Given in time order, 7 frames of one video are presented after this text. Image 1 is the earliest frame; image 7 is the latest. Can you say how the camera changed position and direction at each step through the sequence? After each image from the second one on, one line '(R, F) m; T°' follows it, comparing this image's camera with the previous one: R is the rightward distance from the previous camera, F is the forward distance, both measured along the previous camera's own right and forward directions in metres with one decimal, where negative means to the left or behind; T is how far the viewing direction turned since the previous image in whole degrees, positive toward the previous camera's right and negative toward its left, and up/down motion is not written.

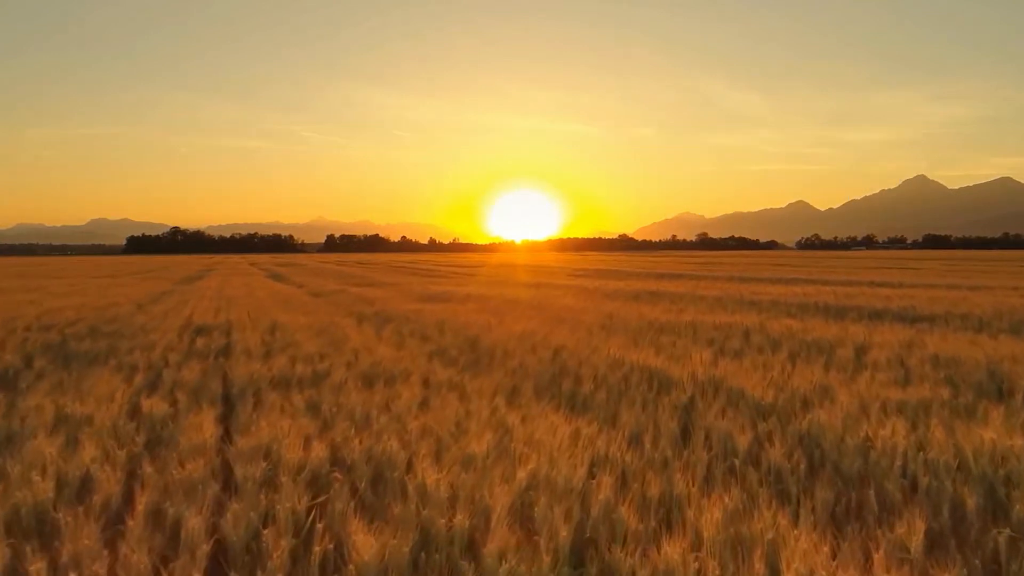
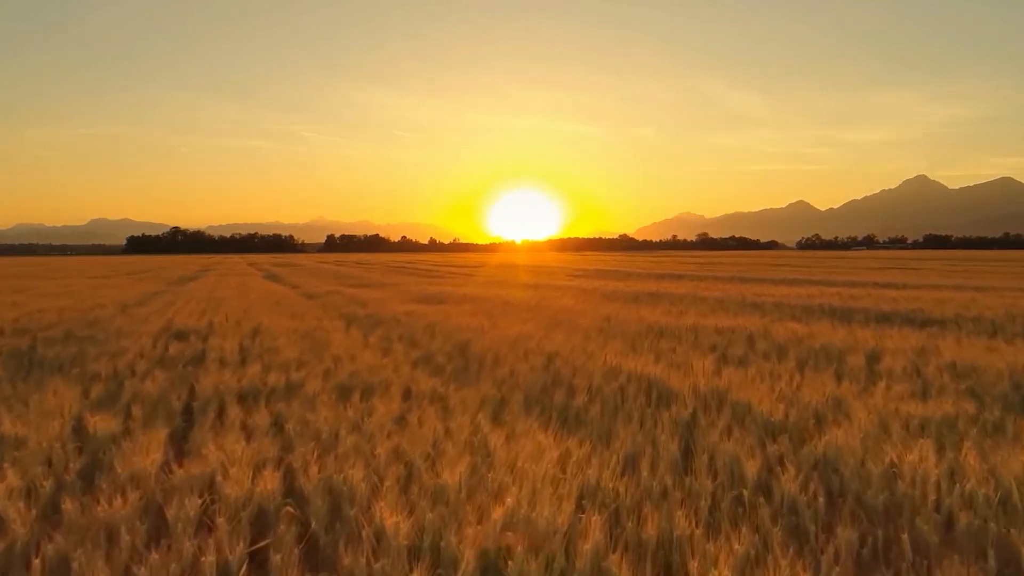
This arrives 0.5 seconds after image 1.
(+0.1, +0.5) m; 0°
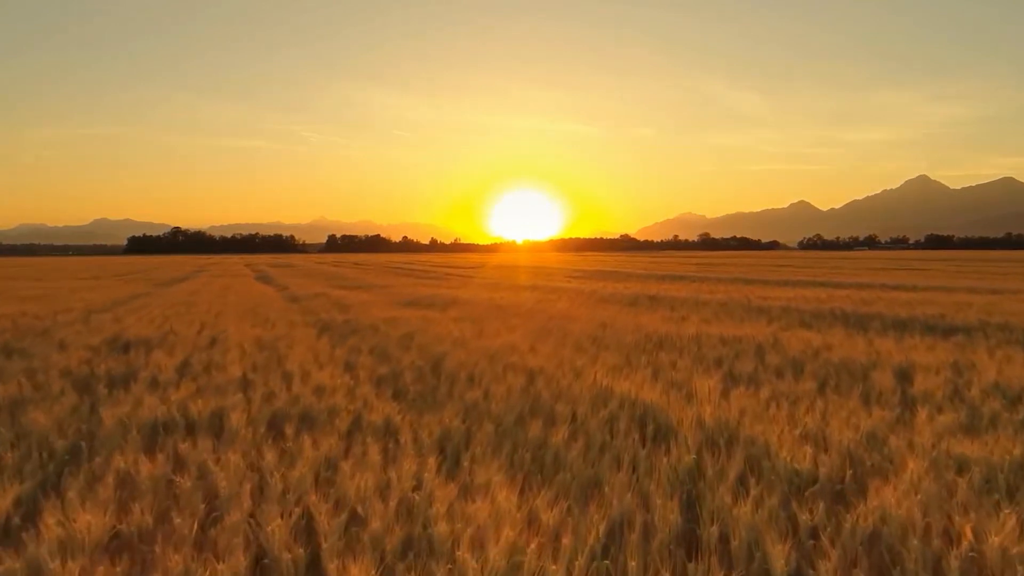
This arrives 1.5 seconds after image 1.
(+0.2, +1.0) m; 0°
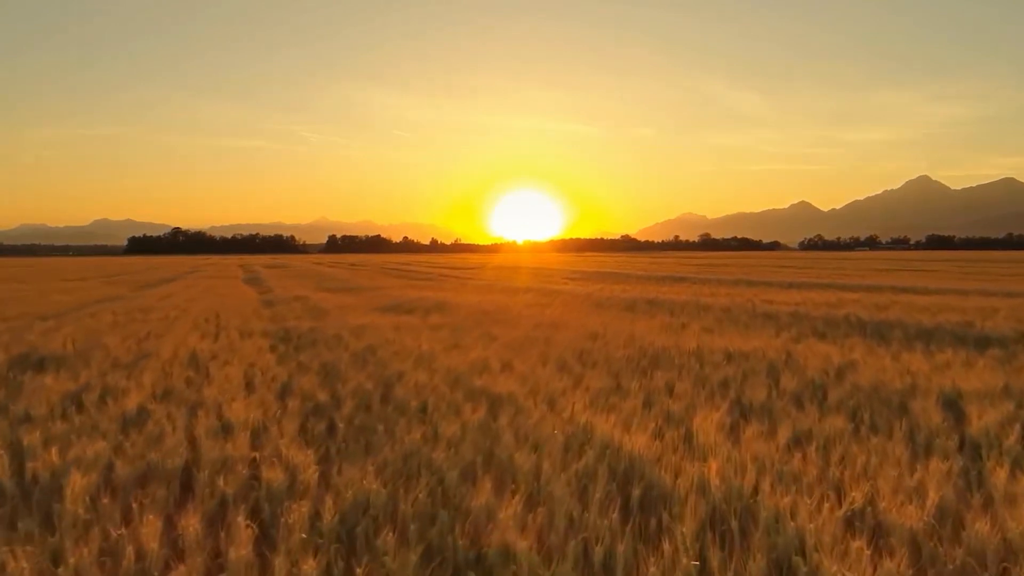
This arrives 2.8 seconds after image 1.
(+0.2, +1.3) m; 0°
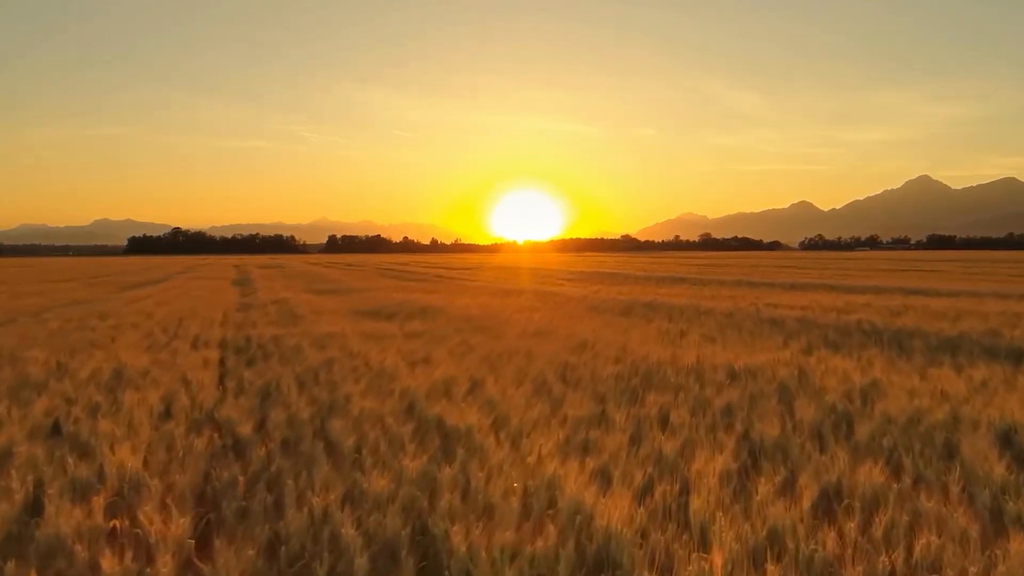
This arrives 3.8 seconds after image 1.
(+0.2, +1.1) m; 0°
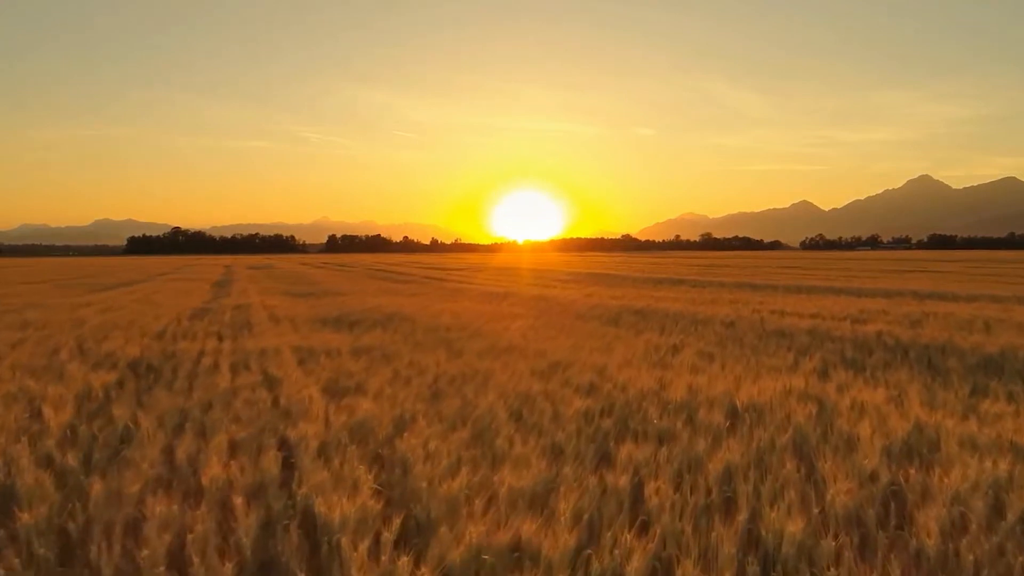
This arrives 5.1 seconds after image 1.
(+0.4, +1.6) m; 0°
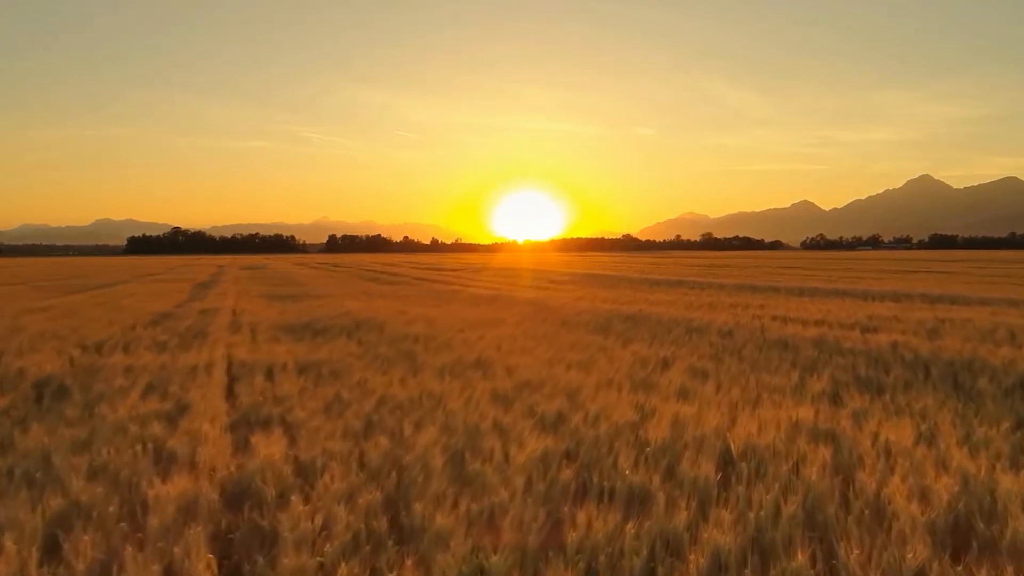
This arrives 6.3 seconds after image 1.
(+0.3, +1.2) m; 0°
